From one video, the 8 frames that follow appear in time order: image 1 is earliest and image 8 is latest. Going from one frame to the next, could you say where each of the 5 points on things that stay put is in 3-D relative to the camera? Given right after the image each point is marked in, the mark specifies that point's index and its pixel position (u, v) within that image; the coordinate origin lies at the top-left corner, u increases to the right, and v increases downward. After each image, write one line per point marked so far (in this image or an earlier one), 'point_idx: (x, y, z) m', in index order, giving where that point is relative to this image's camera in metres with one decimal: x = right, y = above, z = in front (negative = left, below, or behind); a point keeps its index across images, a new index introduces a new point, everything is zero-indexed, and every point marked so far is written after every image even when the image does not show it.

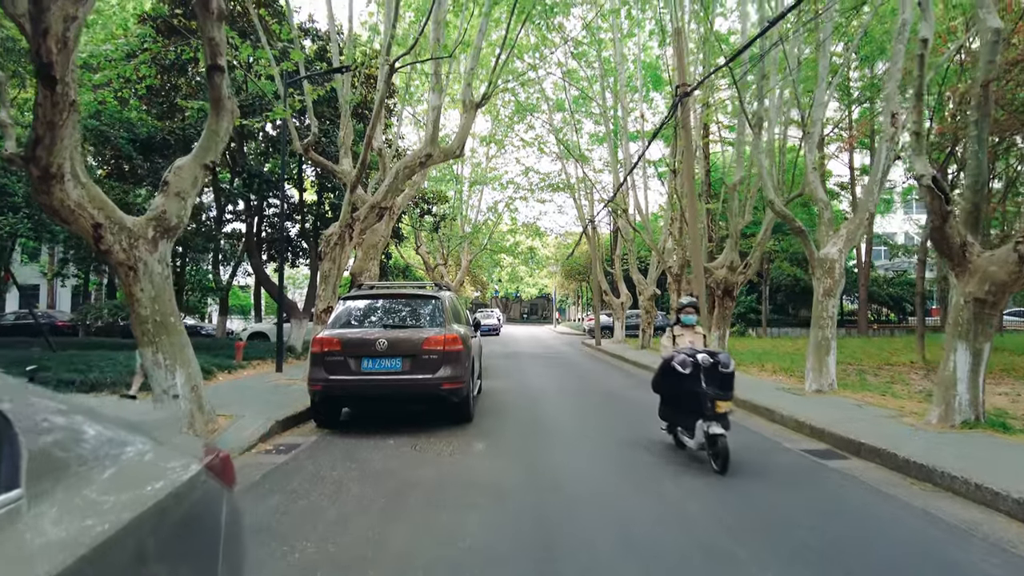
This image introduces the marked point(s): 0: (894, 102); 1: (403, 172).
0: (+6.2, +3.0, +10.5) m
1: (-1.8, +1.9, +10.8) m
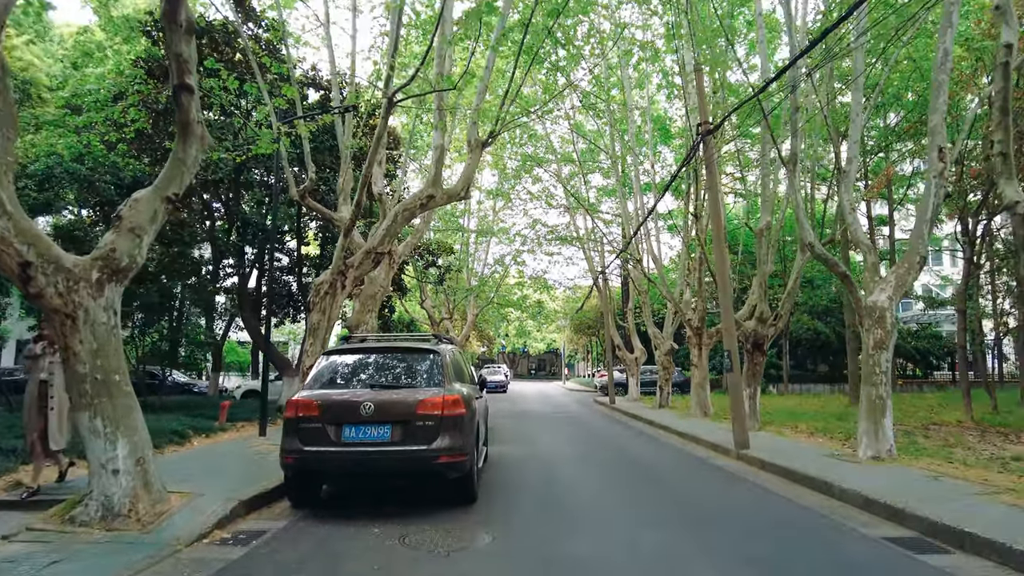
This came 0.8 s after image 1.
0: (+6.3, +2.2, +9.5) m
1: (-1.7, +1.1, +9.9) m
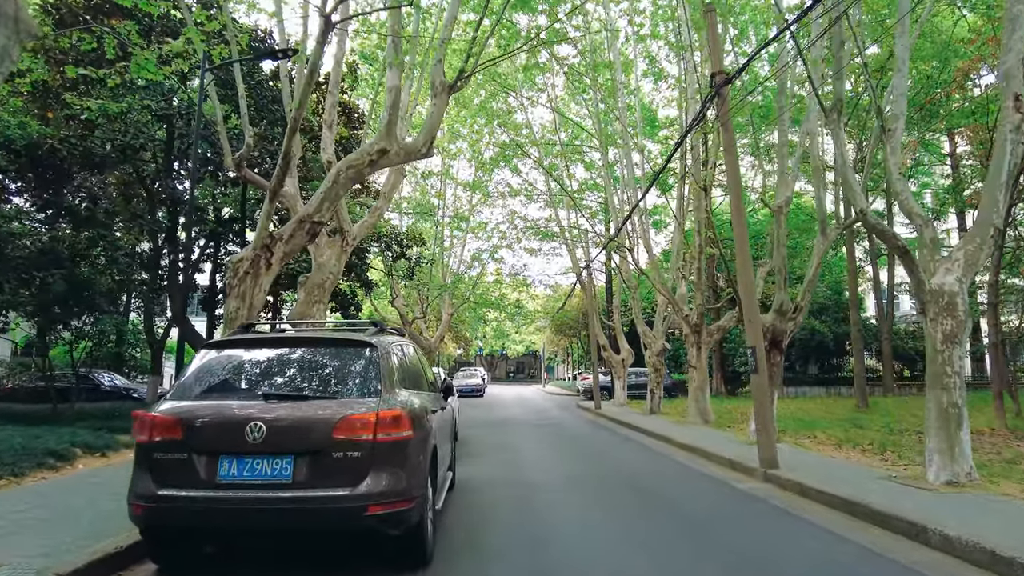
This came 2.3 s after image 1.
0: (+6.0, +2.5, +7.7) m
1: (-2.0, +1.4, +7.8) m
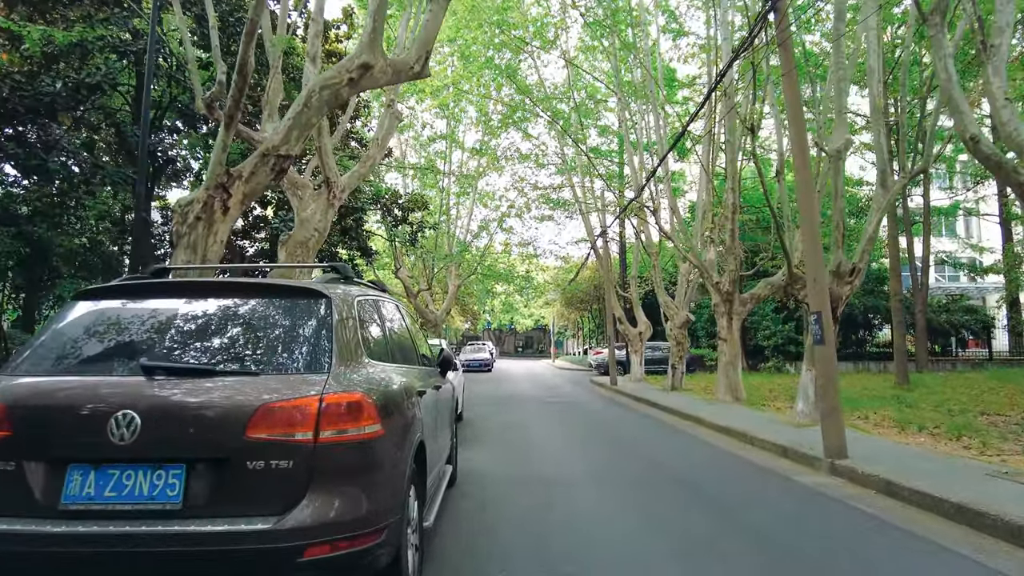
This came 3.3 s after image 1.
0: (+6.2, +2.9, +6.0) m
1: (-1.9, +1.9, +6.3) m
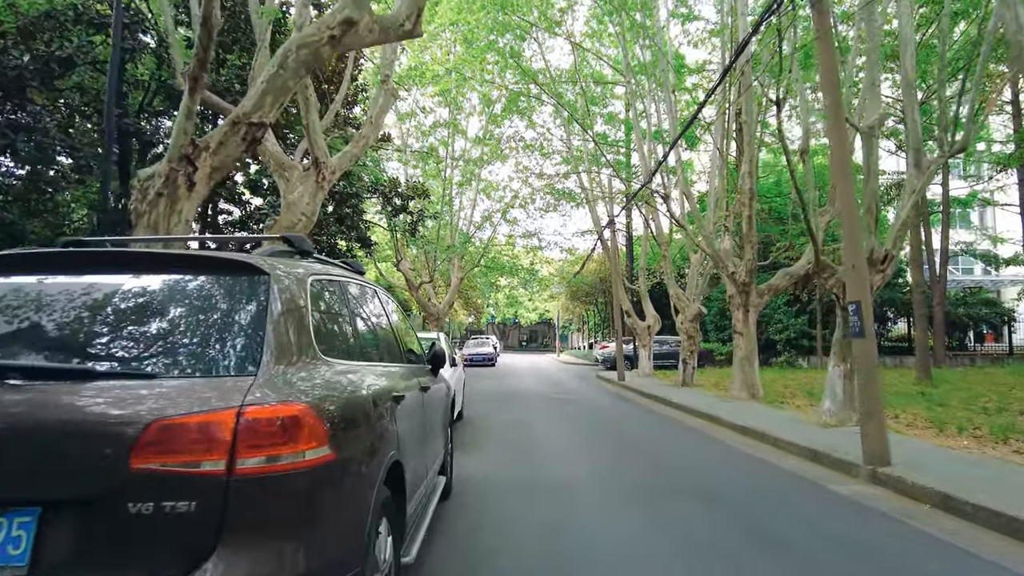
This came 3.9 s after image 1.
0: (+6.2, +3.1, +5.2) m
1: (-1.8, +2.0, +5.5) m
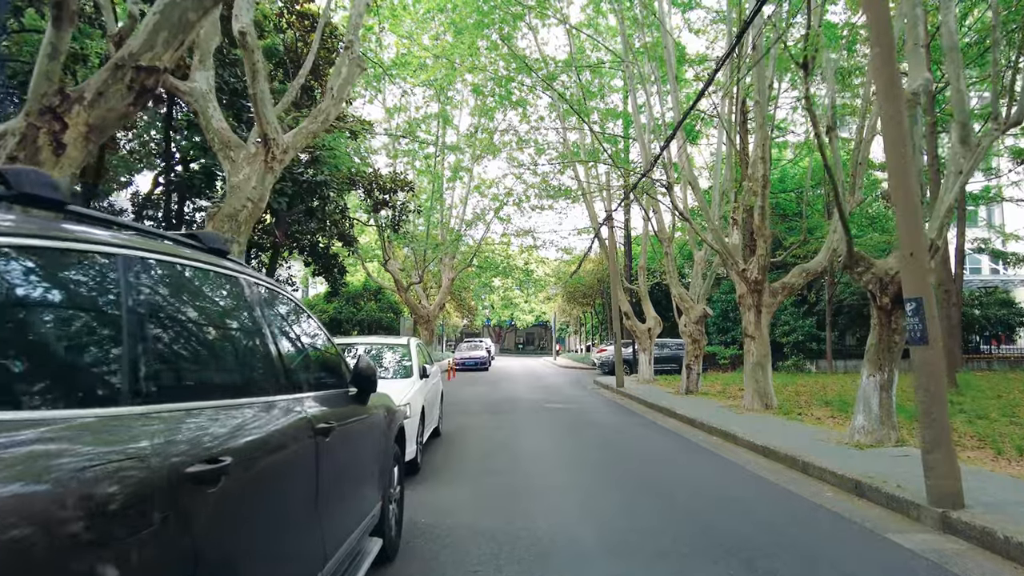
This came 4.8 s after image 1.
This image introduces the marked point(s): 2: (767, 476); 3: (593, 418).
0: (+6.0, +3.1, +4.0) m
1: (-2.1, +2.0, +4.2) m
2: (+2.9, -2.1, +7.1) m
3: (+1.7, -2.7, +13.2) m
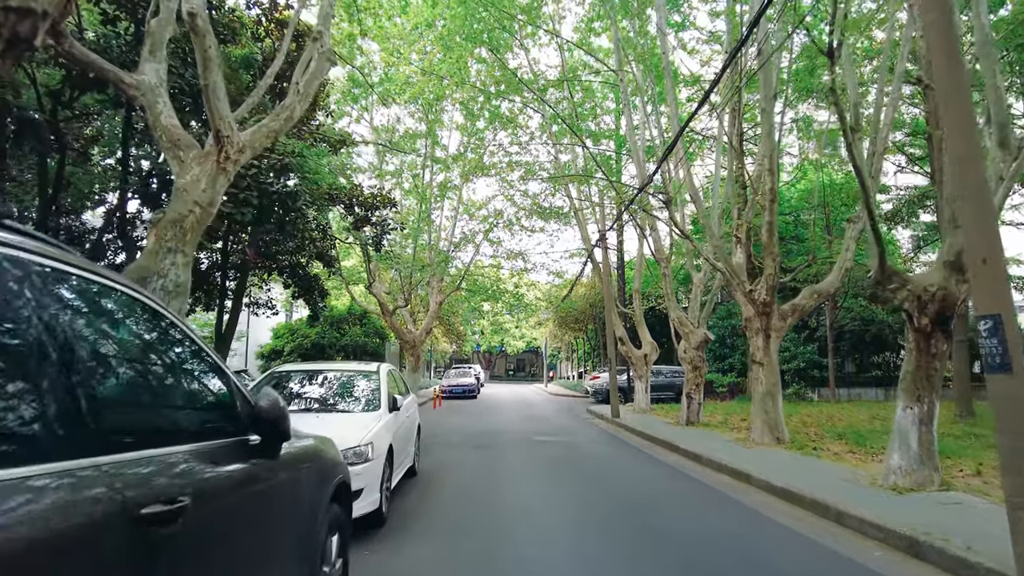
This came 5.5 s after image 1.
0: (+5.9, +3.0, +3.2) m
1: (-2.2, +2.0, +3.3) m
2: (+2.8, -2.3, +6.1) m
3: (+1.4, -3.1, +12.1) m
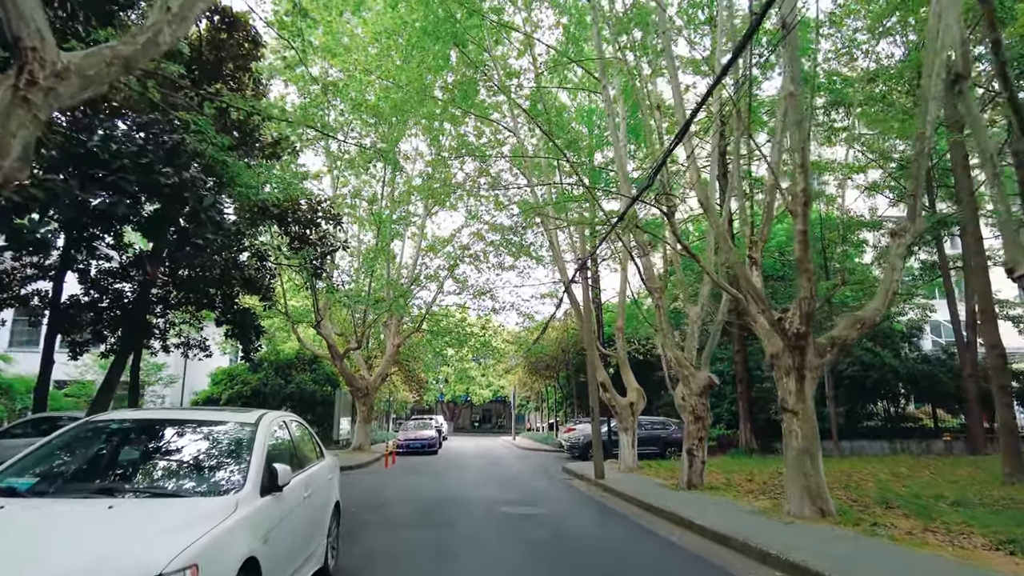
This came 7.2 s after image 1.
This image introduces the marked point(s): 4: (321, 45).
0: (+5.8, +3.3, +1.2) m
1: (-2.2, +2.3, +0.8) m
2: (+2.6, -2.2, +3.5) m
3: (+0.9, -3.5, +9.4) m
4: (-5.0, +6.5, +17.2) m
